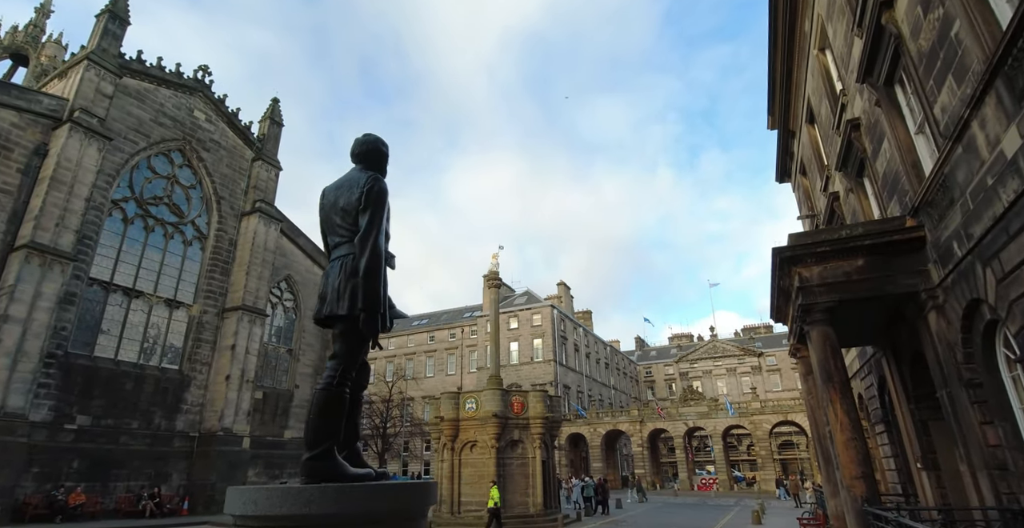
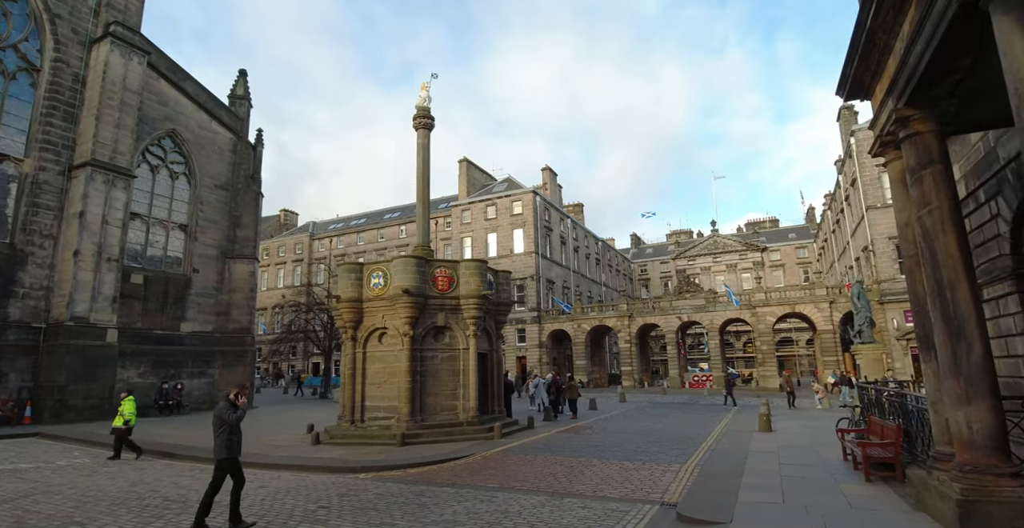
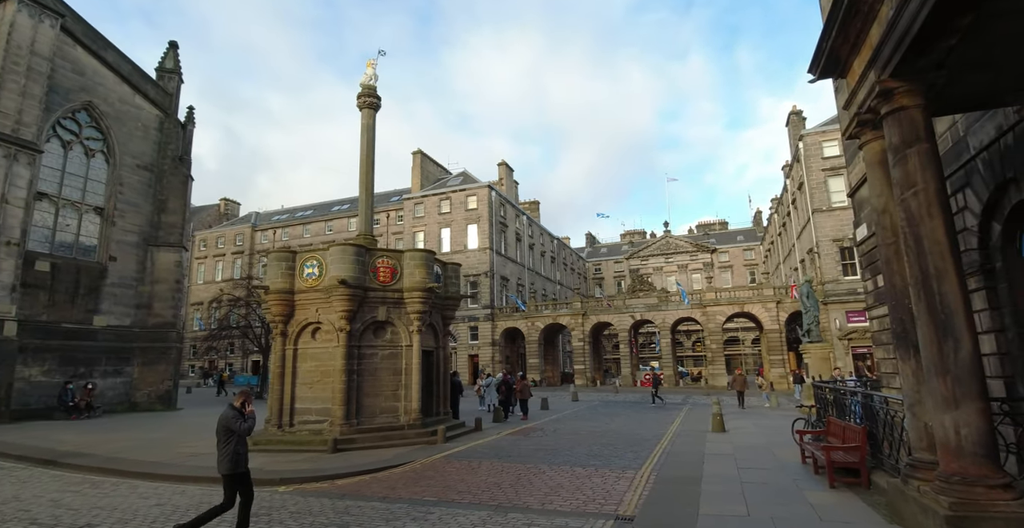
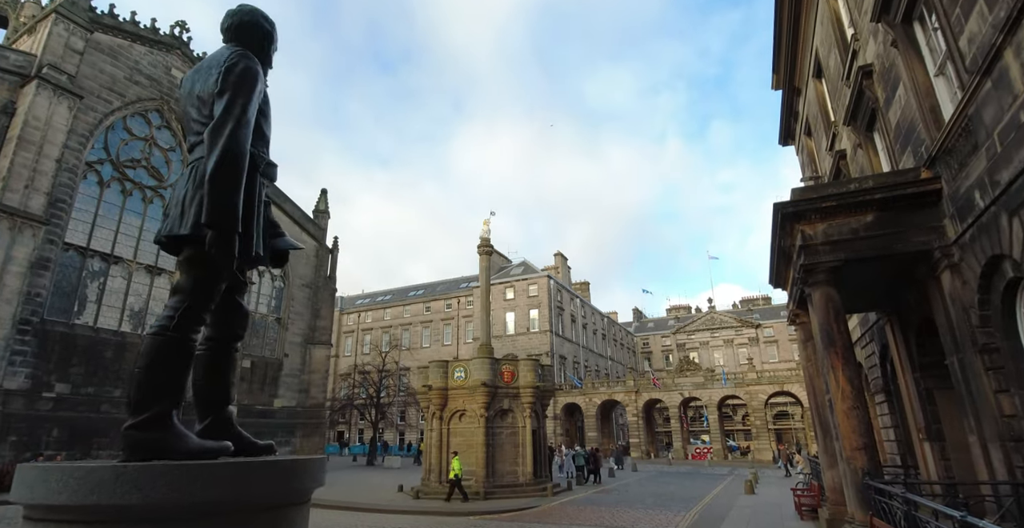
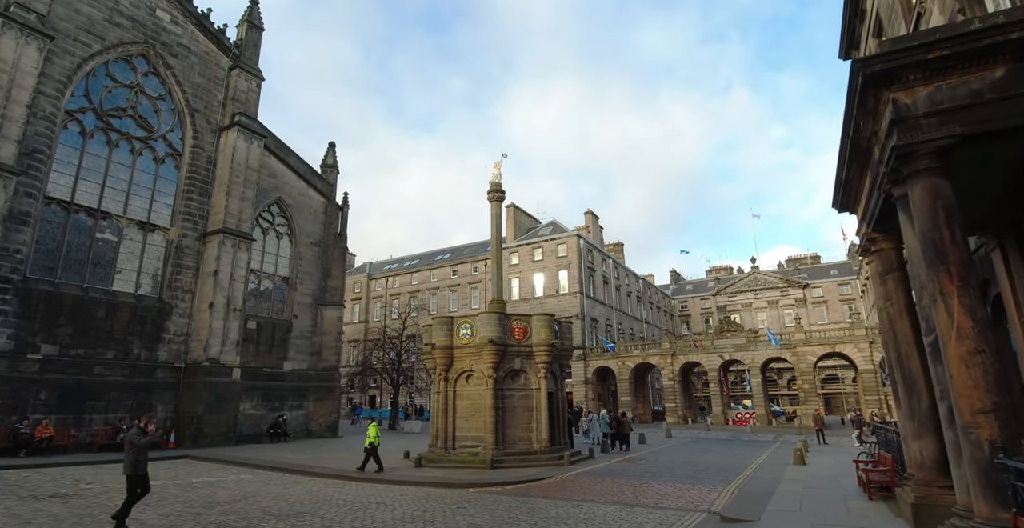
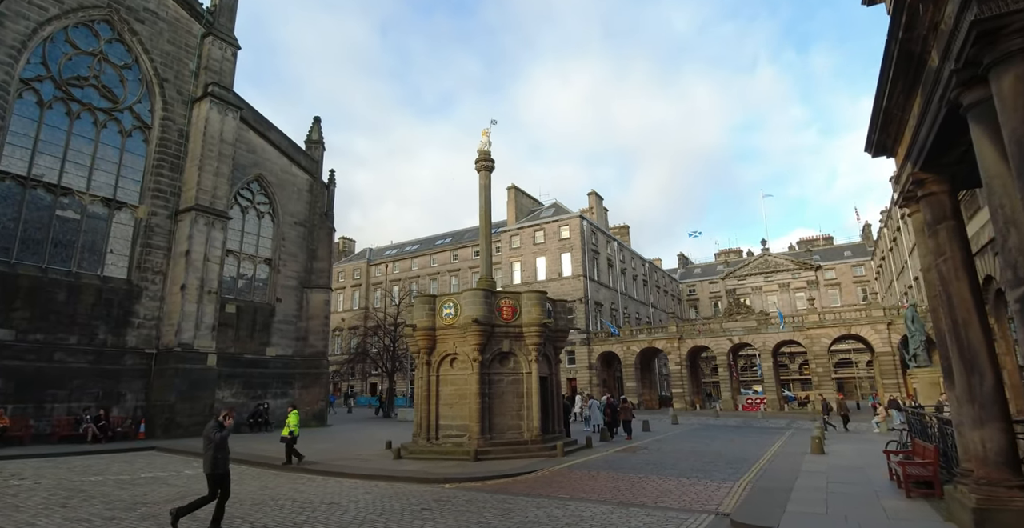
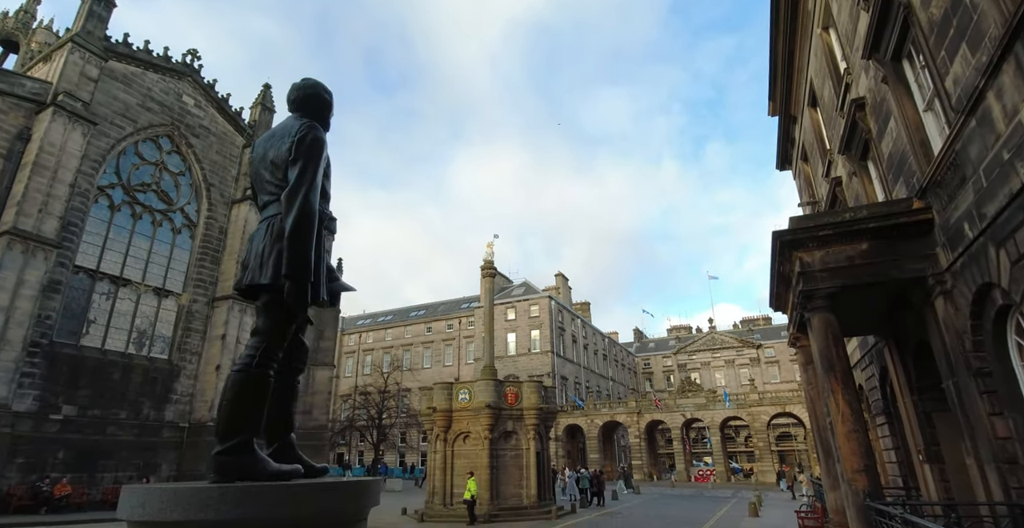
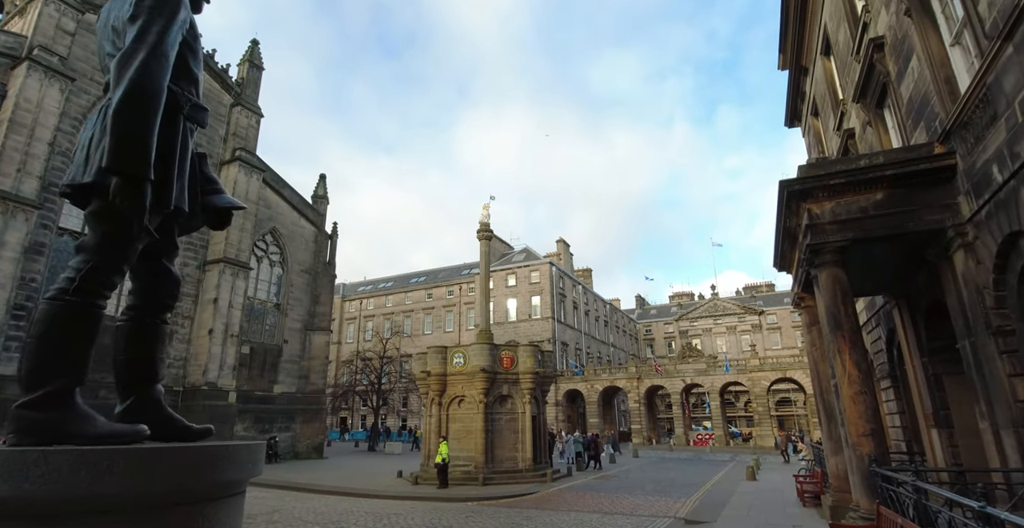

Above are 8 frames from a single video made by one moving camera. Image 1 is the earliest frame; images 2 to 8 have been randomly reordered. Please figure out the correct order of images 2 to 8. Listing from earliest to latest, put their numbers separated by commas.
7, 4, 8, 5, 6, 2, 3
